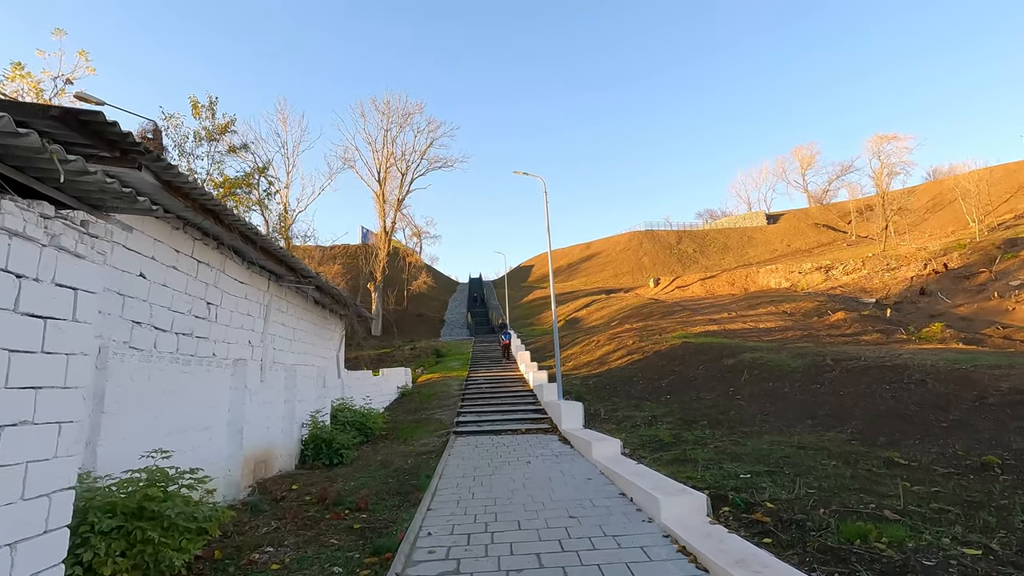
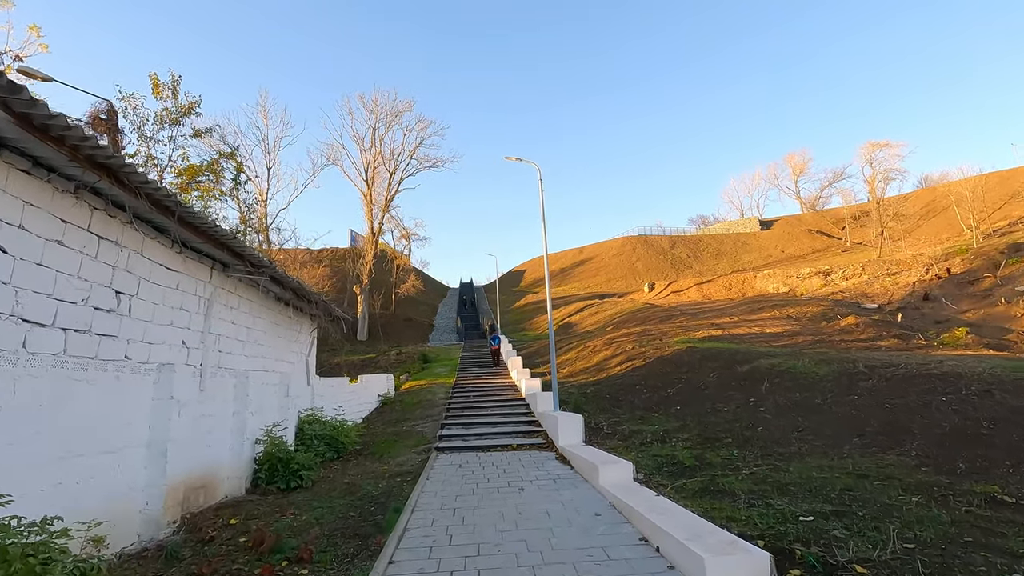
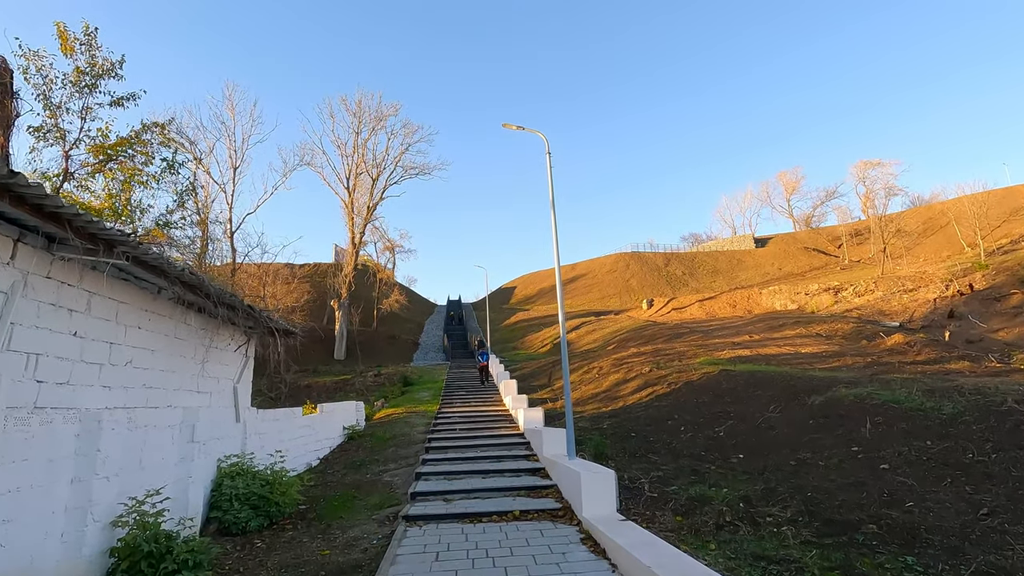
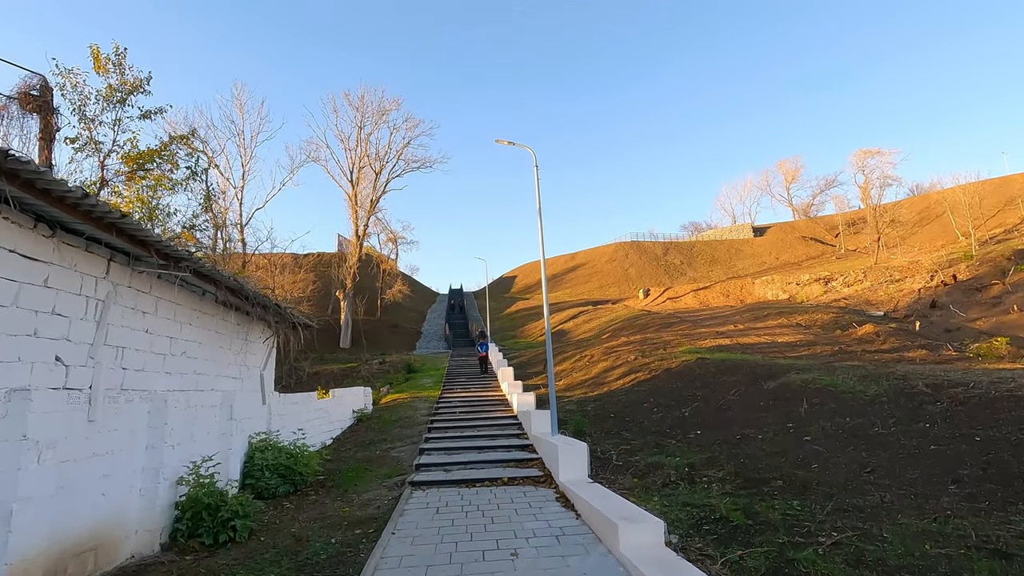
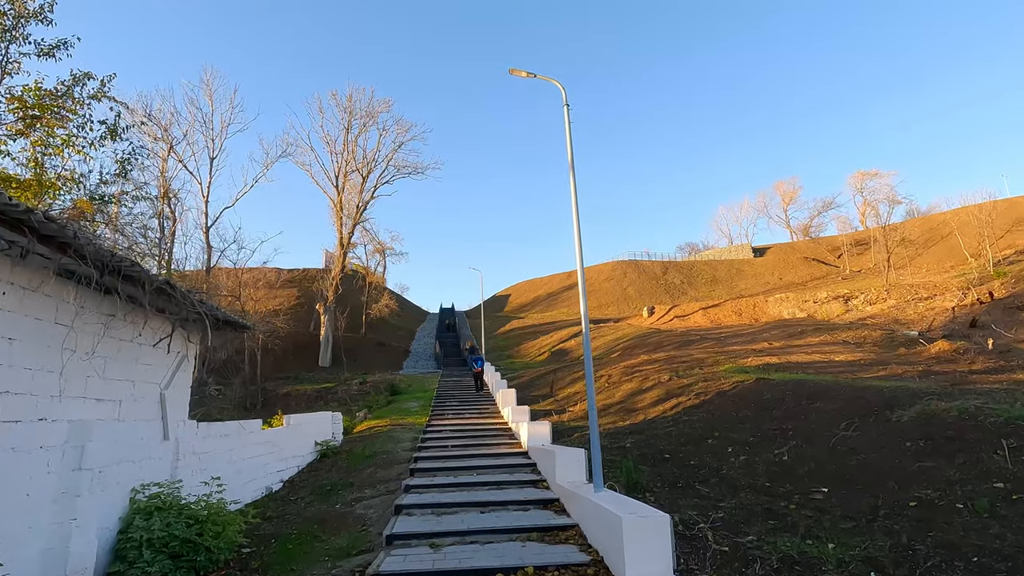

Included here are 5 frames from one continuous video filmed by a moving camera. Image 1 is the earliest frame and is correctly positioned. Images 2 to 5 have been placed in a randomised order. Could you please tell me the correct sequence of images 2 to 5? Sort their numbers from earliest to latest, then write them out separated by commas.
2, 4, 3, 5
